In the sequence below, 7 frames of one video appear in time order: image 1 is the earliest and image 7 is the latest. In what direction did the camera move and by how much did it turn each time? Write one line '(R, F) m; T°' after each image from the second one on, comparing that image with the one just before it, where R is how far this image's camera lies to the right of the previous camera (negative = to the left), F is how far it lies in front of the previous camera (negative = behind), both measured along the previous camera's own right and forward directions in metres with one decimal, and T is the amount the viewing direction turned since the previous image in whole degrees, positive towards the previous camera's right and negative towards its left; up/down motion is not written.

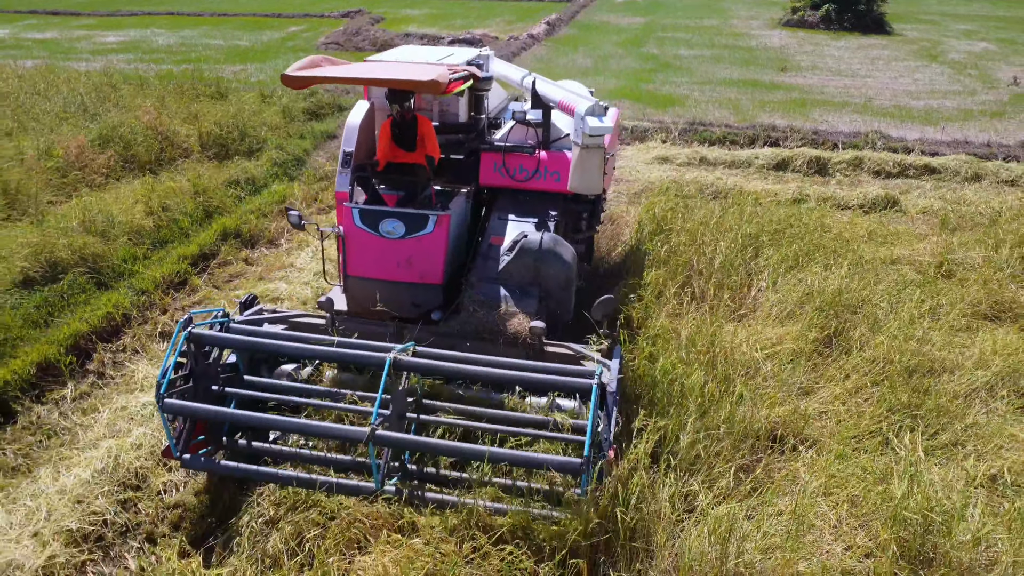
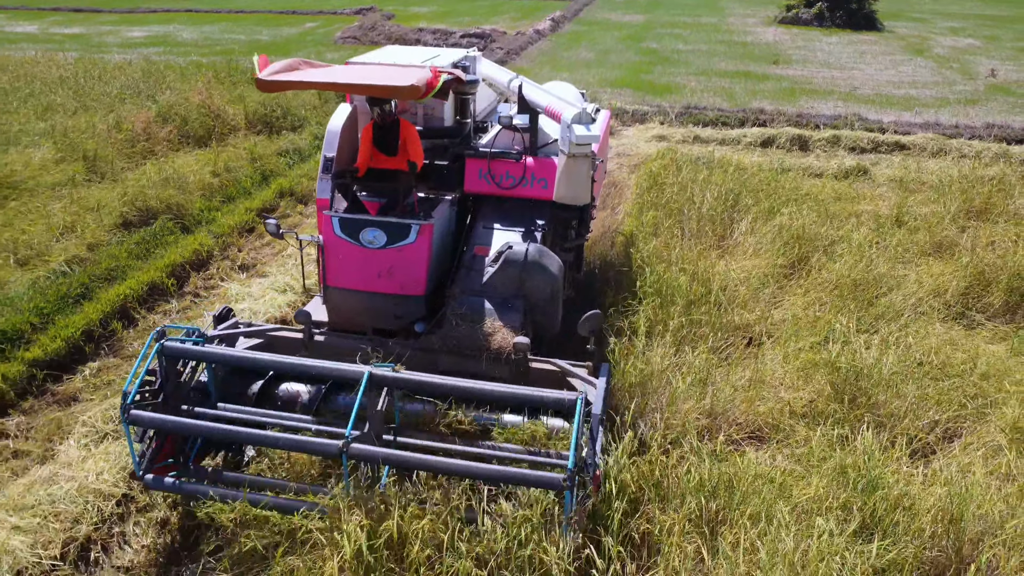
(-0.2, -1.0) m; 0°
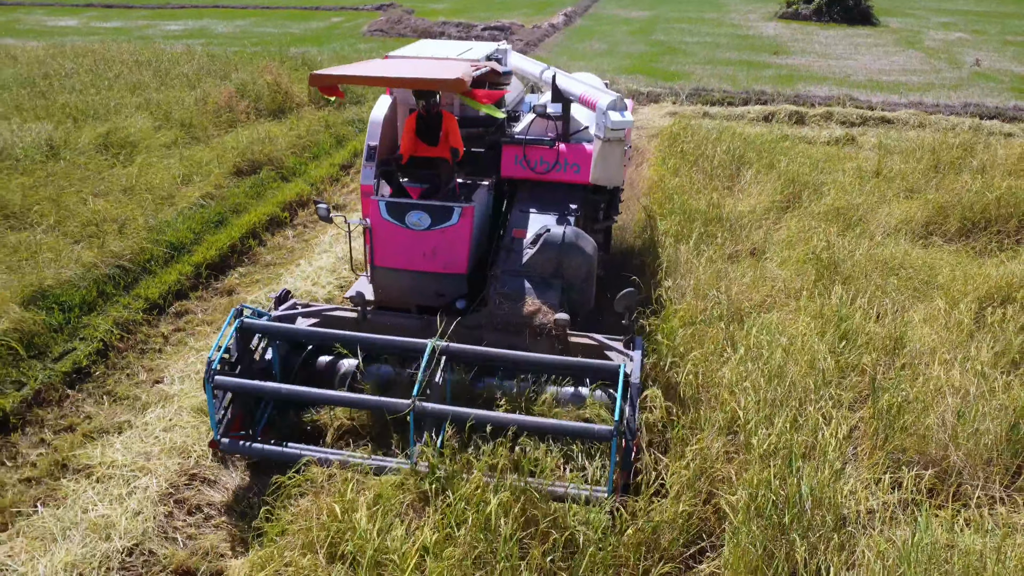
(-0.5, -1.3) m; 0°
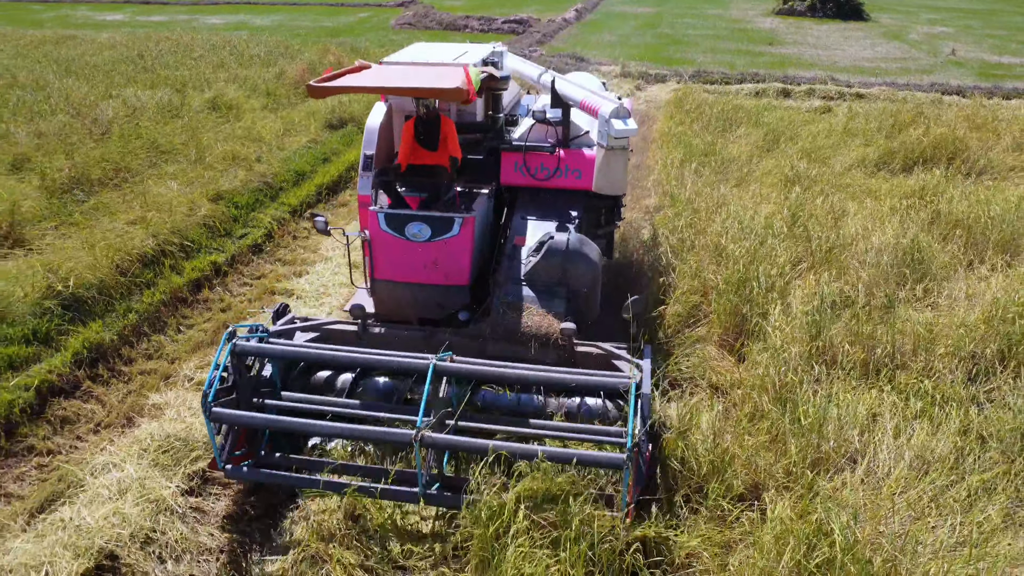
(-0.5, -1.8) m; 0°
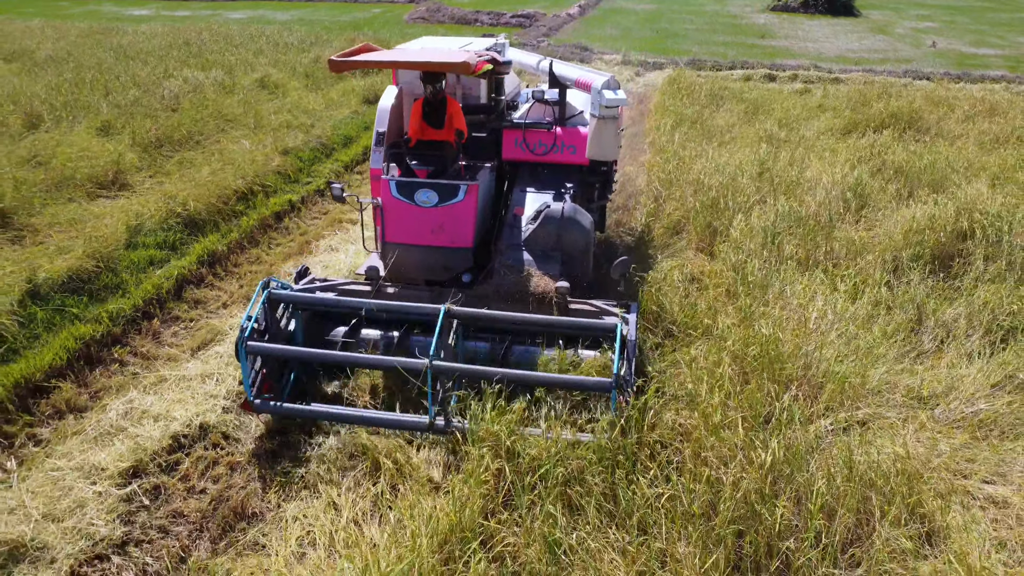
(-0.2, -1.3) m; 0°
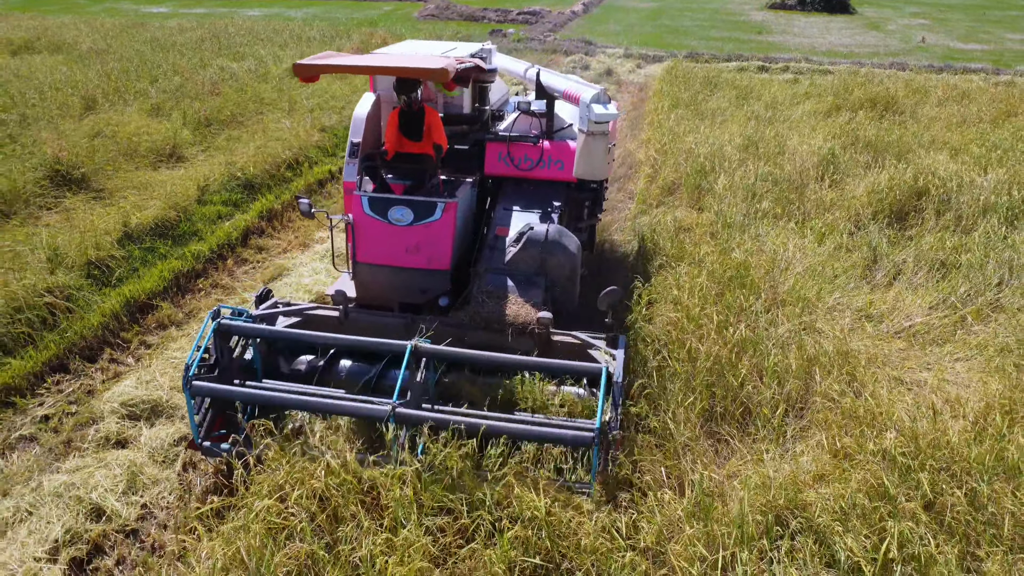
(-0.1, -0.9) m; 0°
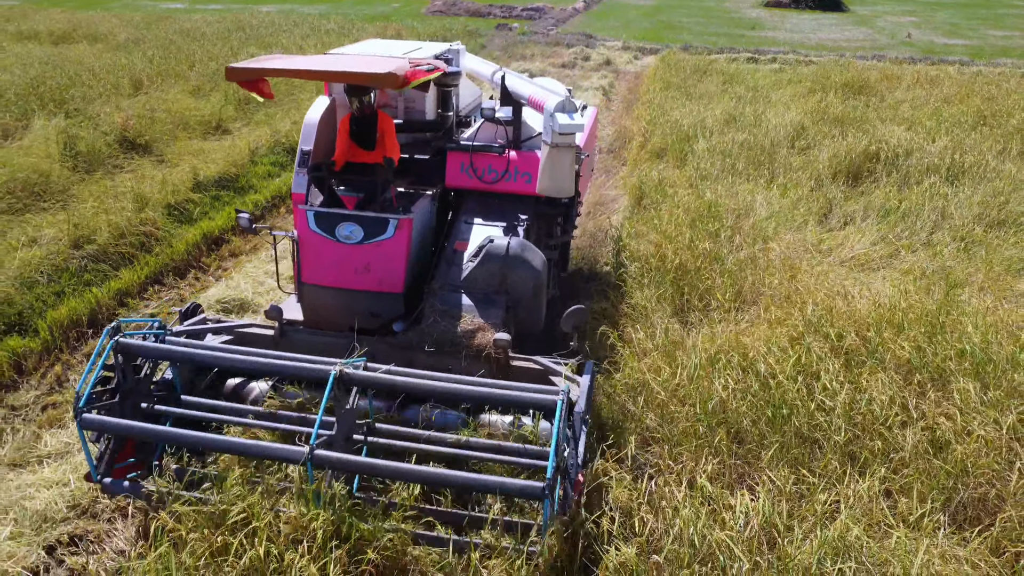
(-0.1, -1.1) m; 0°
